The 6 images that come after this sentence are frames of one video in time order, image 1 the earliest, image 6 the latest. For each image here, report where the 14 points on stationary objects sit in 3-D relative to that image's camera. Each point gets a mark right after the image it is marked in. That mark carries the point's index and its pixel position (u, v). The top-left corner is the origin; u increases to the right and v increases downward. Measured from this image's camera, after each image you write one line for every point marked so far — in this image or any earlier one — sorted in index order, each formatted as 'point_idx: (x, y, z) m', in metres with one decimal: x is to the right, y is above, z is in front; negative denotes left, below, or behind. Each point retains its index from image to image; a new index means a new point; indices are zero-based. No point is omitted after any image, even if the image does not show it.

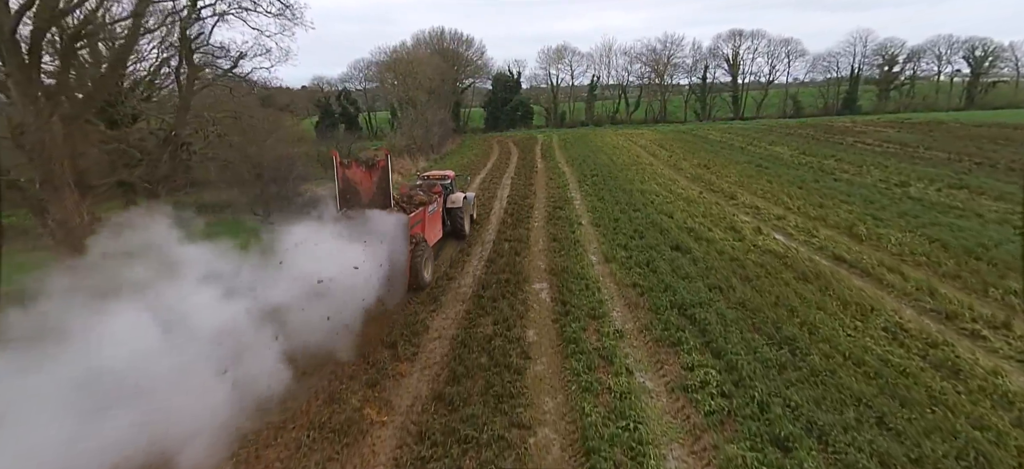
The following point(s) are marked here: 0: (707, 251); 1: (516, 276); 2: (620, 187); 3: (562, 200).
0: (+3.1, -0.3, +7.7) m
1: (+0.1, -0.6, +7.1) m
2: (+3.0, +1.3, +13.3) m
3: (+1.3, +0.9, +12.2) m
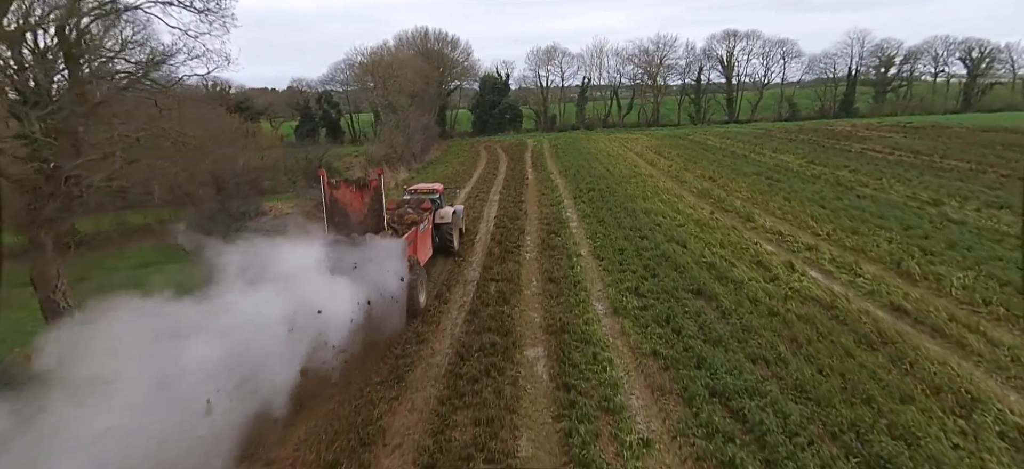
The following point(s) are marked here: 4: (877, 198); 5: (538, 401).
0: (+3.0, -0.9, +6.3) m
1: (-0.1, -1.2, +5.7) m
2: (+2.7, +0.7, +11.9) m
3: (+1.0, +0.3, +10.8) m
4: (+8.7, +0.9, +11.5) m
5: (+0.2, -1.6, +4.5) m
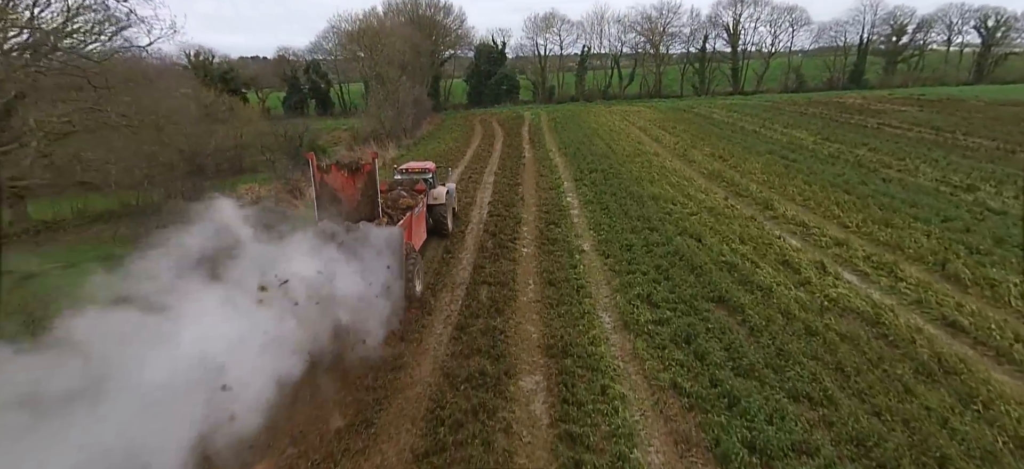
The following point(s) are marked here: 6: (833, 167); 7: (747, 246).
0: (+2.9, -0.9, +5.4) m
1: (-0.2, -1.3, +4.8) m
2: (+2.6, +1.0, +10.9) m
3: (+0.9, +0.5, +9.9) m
4: (+8.6, +1.1, +10.5) m
5: (+0.2, -1.7, +3.6) m
6: (+8.1, +1.7, +12.1) m
7: (+3.6, -0.2, +7.4) m
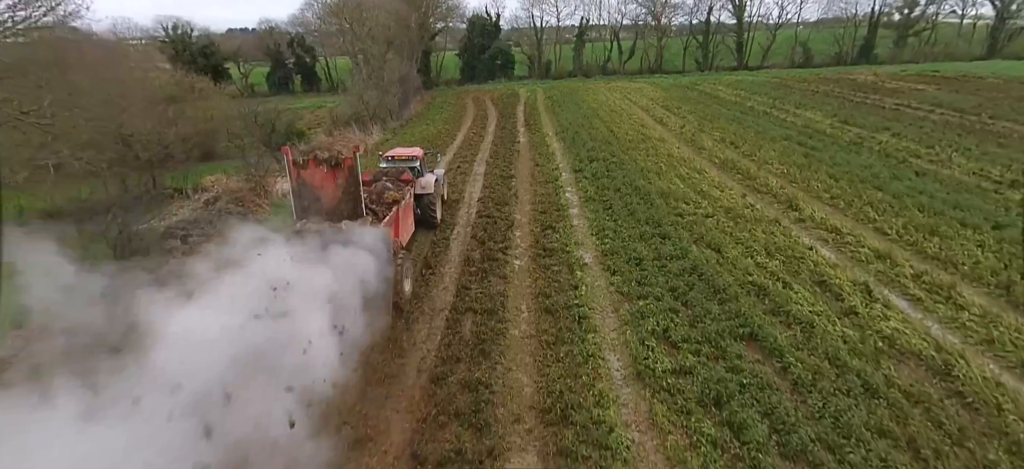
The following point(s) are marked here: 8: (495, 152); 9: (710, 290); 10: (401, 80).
0: (+2.8, -1.1, +4.5) m
1: (-0.3, -1.6, +3.8) m
2: (+2.4, +1.1, +9.8) m
3: (+0.8, +0.5, +8.8) m
4: (+8.5, +1.1, +9.5) m
5: (+0.1, -2.1, +2.7) m
6: (+7.9, +1.8, +11.0) m
7: (+3.5, -0.4, +6.4) m
8: (-0.5, +2.3, +13.2) m
9: (+2.4, -0.7, +5.7) m
10: (-4.6, +6.5, +20.0) m
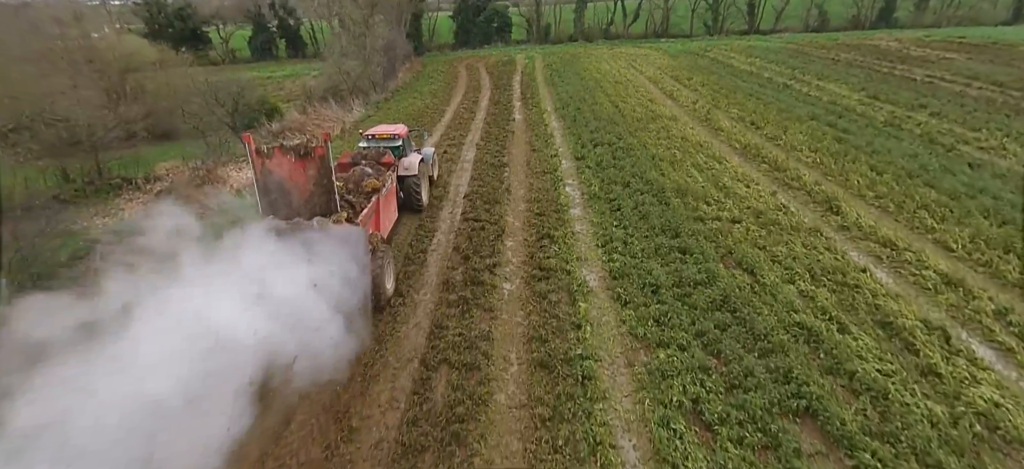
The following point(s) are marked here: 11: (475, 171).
0: (+2.7, -1.5, +3.3) m
1: (-0.4, -2.0, +2.7) m
2: (+2.3, +1.1, +8.6) m
3: (+0.6, +0.4, +7.5) m
4: (+8.3, +1.1, +8.2) m
5: (0.0, -2.6, +1.6) m
6: (+7.8, +1.9, +9.7) m
7: (+3.4, -0.6, +5.2) m
8: (-0.6, +2.5, +11.8) m
9: (+2.2, -1.0, +4.5) m
10: (-4.8, +7.2, +18.3) m
11: (-0.7, +1.2, +9.2) m
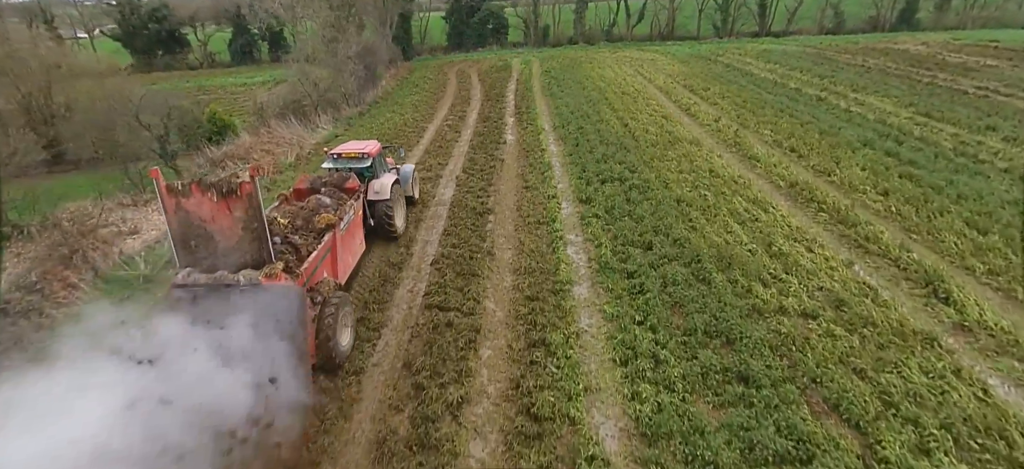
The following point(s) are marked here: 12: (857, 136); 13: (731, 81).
0: (+2.5, -2.6, +1.3) m
1: (-0.6, -3.0, +0.7) m
2: (+2.1, 0.0, +6.5) m
3: (+0.4, -0.6, +5.5) m
4: (+8.1, +0.1, +6.2) m
5: (-0.2, -3.6, -0.4) m
6: (+7.6, +0.9, +7.7) m
7: (+3.2, -1.6, +3.2) m
8: (-0.8, +1.5, +9.8) m
9: (+2.0, -2.0, +2.5) m
10: (-5.0, +6.2, +16.2) m
11: (-0.9, +0.2, +7.2) m
12: (+7.3, +2.1, +10.1) m
13: (+7.8, +5.5, +17.1) m
